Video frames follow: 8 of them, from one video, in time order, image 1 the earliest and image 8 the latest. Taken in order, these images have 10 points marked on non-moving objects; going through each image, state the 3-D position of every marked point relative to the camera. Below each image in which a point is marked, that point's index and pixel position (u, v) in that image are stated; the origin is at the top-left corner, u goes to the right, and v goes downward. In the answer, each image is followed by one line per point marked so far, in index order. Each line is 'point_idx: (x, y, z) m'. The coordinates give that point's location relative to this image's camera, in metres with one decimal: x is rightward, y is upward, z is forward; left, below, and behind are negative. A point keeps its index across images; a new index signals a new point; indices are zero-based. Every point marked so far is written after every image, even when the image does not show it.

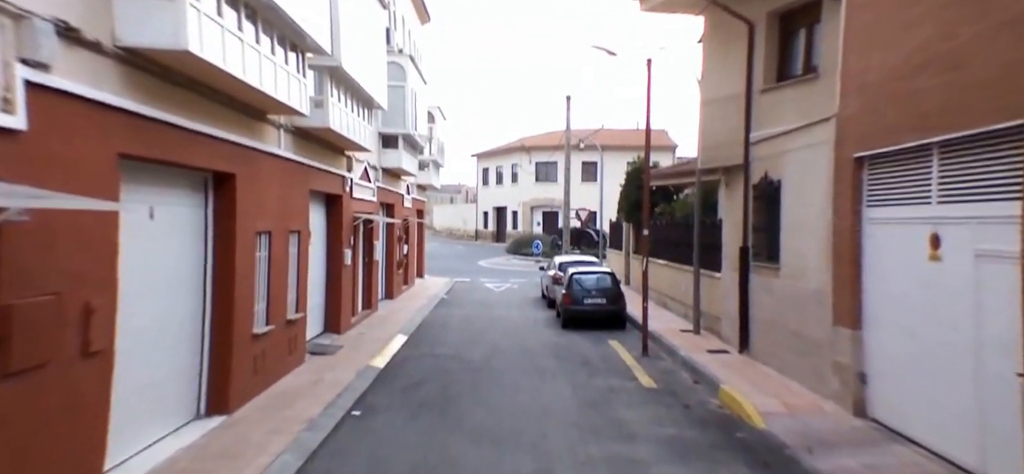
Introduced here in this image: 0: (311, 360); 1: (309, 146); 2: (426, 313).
0: (-3.9, -2.4, +10.6) m
1: (-4.1, +1.9, +10.9) m
2: (-2.8, -2.5, +17.8) m
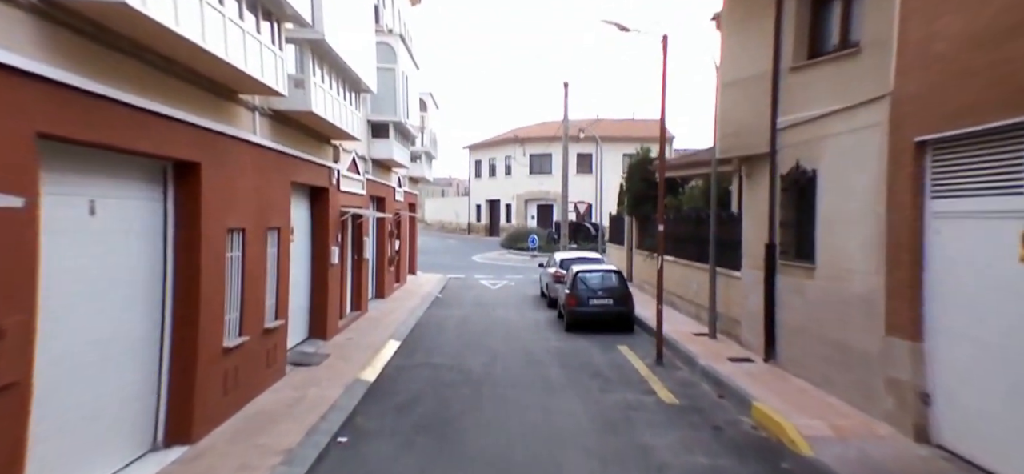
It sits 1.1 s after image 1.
0: (-3.9, -2.4, +9.5) m
1: (-4.0, +1.9, +9.8) m
2: (-2.9, -2.4, +16.8) m
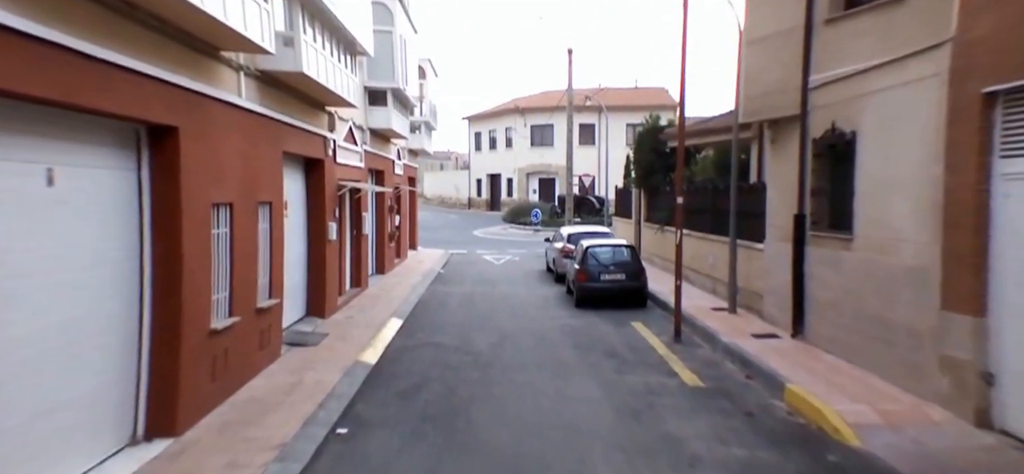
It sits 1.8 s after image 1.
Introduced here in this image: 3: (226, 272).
0: (-3.7, -1.9, +8.9) m
1: (-3.9, +2.3, +9.0) m
2: (-2.7, -1.6, +16.2) m
3: (-3.6, -0.5, +6.9) m
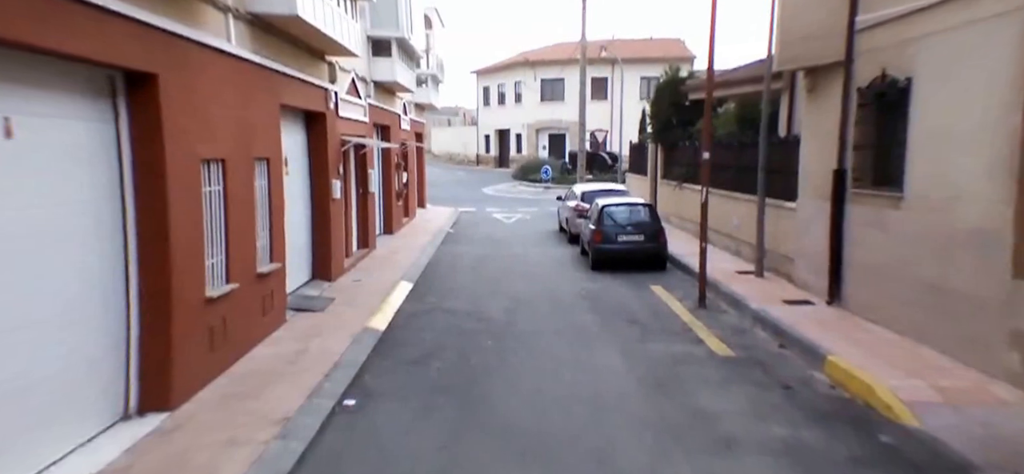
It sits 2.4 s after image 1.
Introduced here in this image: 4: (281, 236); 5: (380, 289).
0: (-3.4, -1.3, +8.5) m
1: (-3.7, +3.0, +8.3) m
2: (-2.3, -0.4, +15.7) m
3: (-3.4, 0.0, +6.4) m
4: (-3.6, 0.0, +8.3) m
5: (-2.7, -1.0, +10.8) m
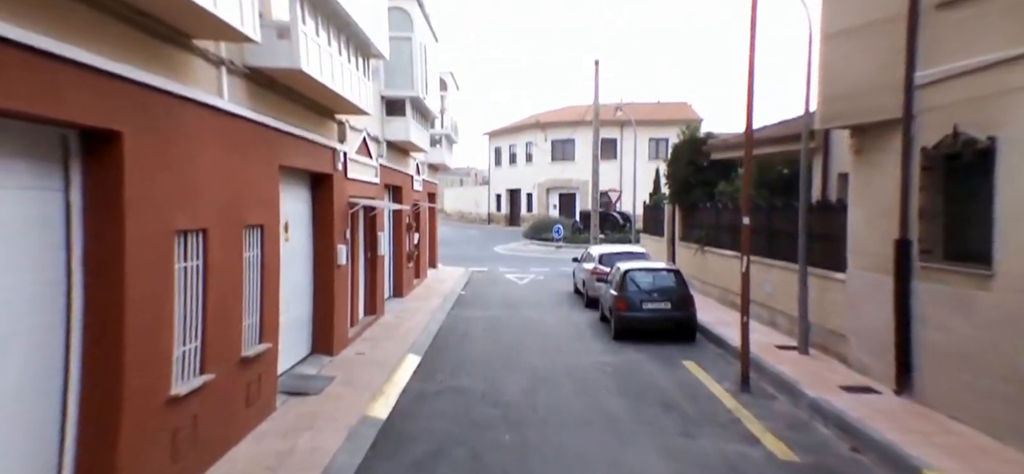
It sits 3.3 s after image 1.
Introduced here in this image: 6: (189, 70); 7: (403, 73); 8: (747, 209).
0: (-3.2, -2.3, +7.5) m
1: (-3.4, +1.9, +7.7) m
2: (-1.9, -2.2, +14.7) m
3: (-3.2, -0.8, +5.5) m
4: (-3.3, -1.0, +7.4) m
5: (-2.3, -2.3, +9.8) m
6: (-3.3, +1.7, +5.5) m
7: (-3.0, +4.5, +14.7) m
8: (+3.9, +0.5, +9.0) m
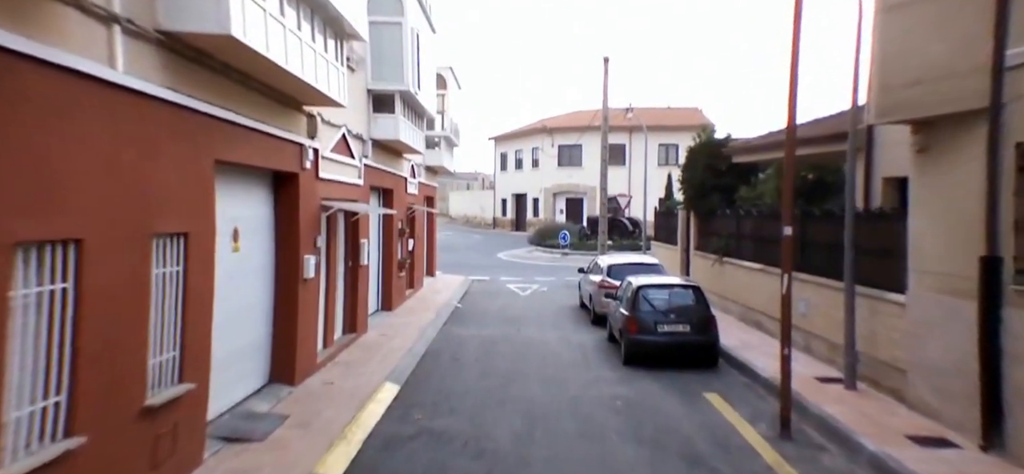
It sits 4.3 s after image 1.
0: (-3.3, -2.5, +6.1) m
1: (-3.5, +1.8, +6.3) m
2: (-1.9, -2.4, +13.2) m
3: (-3.3, -0.9, +4.1) m
4: (-3.4, -1.1, +6.0) m
5: (-2.4, -2.5, +8.3) m
6: (-3.5, +1.6, +4.1) m
7: (-3.0, +4.3, +13.3) m
8: (+3.8, +0.3, +7.5) m
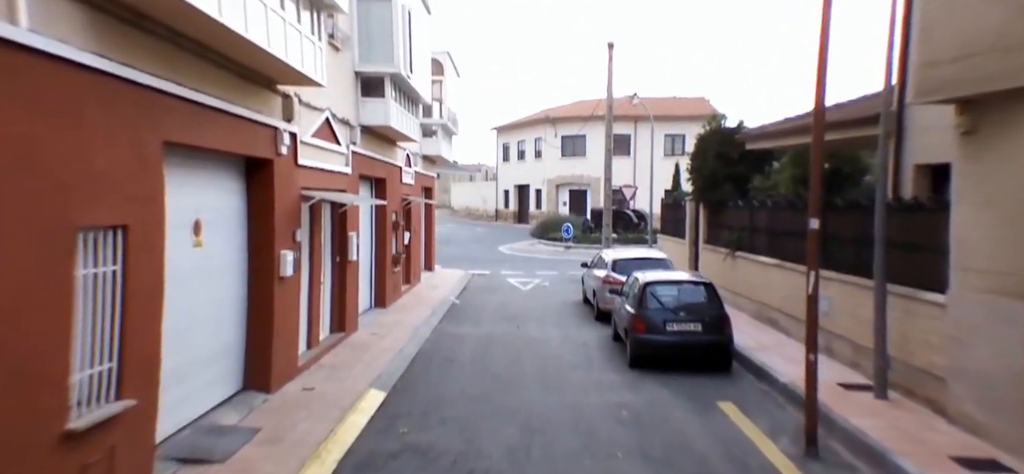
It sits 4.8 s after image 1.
0: (-3.4, -2.4, +5.3) m
1: (-3.6, +1.9, +5.5) m
2: (-2.0, -2.3, +12.5) m
3: (-3.4, -0.9, +3.3) m
4: (-3.5, -1.1, +5.2) m
5: (-2.5, -2.4, +7.6) m
6: (-3.6, +1.6, +3.3) m
7: (-3.0, +4.4, +12.5) m
8: (+3.7, +0.4, +6.7) m
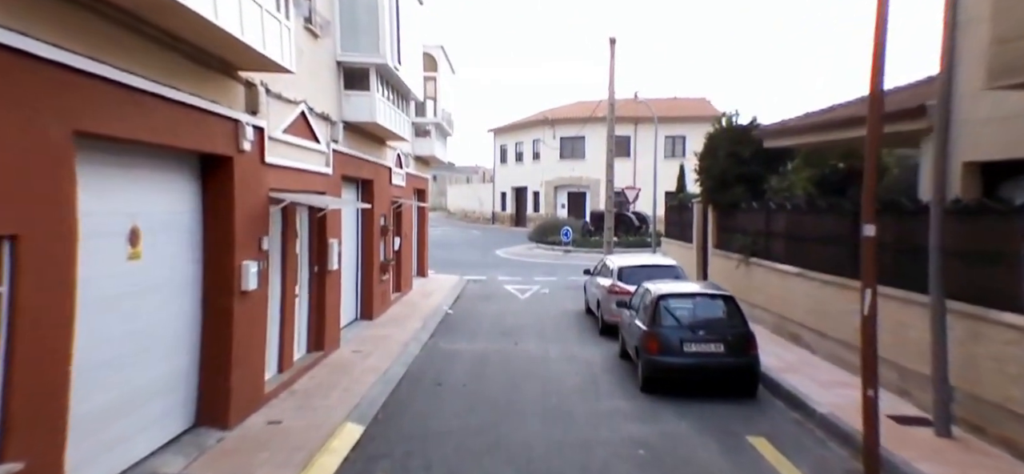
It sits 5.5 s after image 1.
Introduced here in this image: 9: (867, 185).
0: (-3.4, -2.5, +4.2) m
1: (-3.6, +1.8, +4.4) m
2: (-2.0, -2.4, +11.4) m
3: (-3.4, -1.0, +2.2) m
4: (-3.5, -1.2, +4.1) m
5: (-2.5, -2.5, +6.5) m
6: (-3.6, +1.5, +2.2) m
7: (-3.1, +4.3, +11.4) m
8: (+3.7, +0.3, +5.6) m
9: (+3.7, +0.5, +5.6) m
